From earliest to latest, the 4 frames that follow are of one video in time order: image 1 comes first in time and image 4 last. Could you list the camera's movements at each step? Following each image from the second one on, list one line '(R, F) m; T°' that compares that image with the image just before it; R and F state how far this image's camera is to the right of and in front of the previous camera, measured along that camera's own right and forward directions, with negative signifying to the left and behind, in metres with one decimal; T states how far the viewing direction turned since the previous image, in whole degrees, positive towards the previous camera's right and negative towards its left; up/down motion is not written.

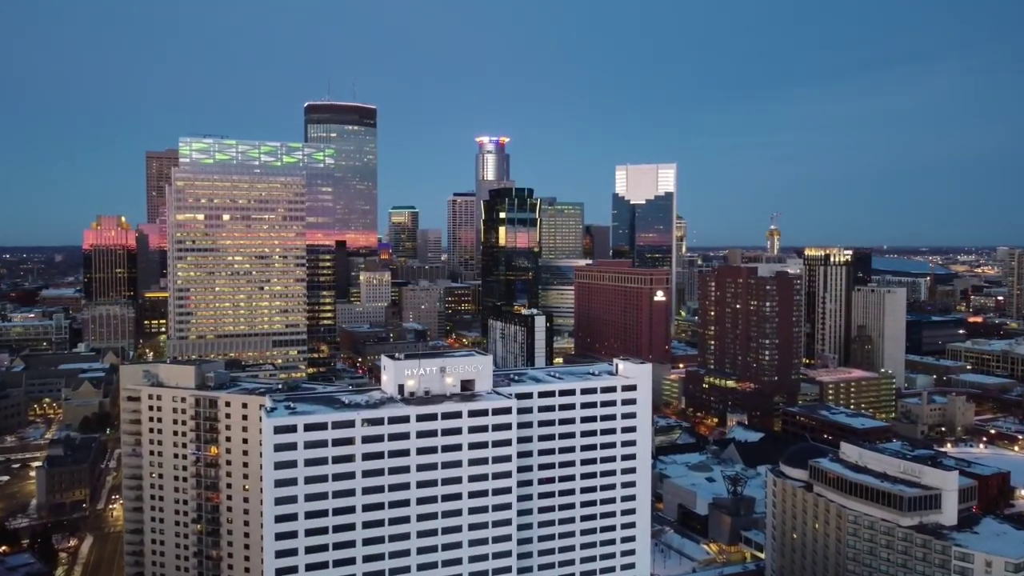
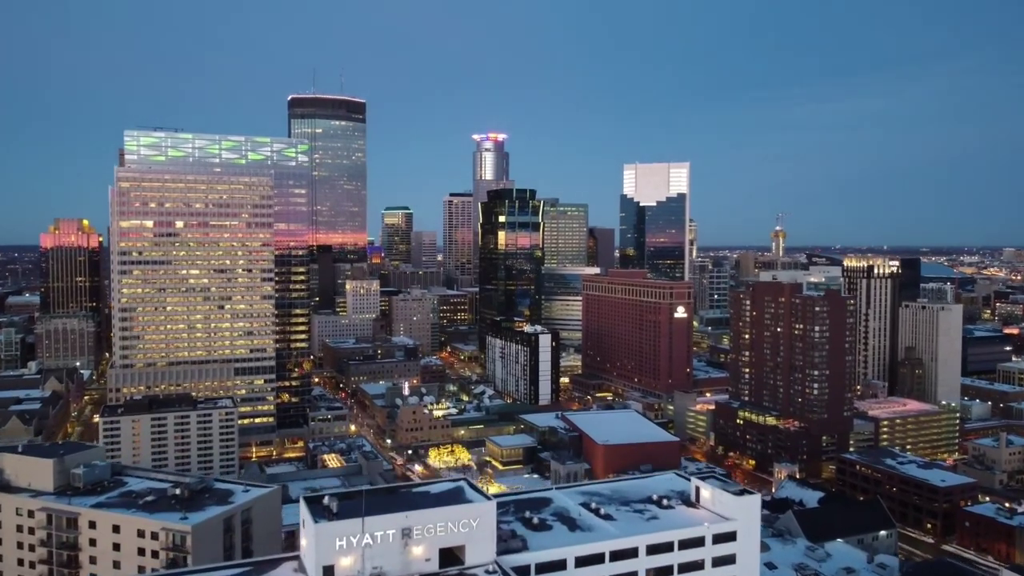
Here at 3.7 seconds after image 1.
(-0.5, +15.0) m; 0°
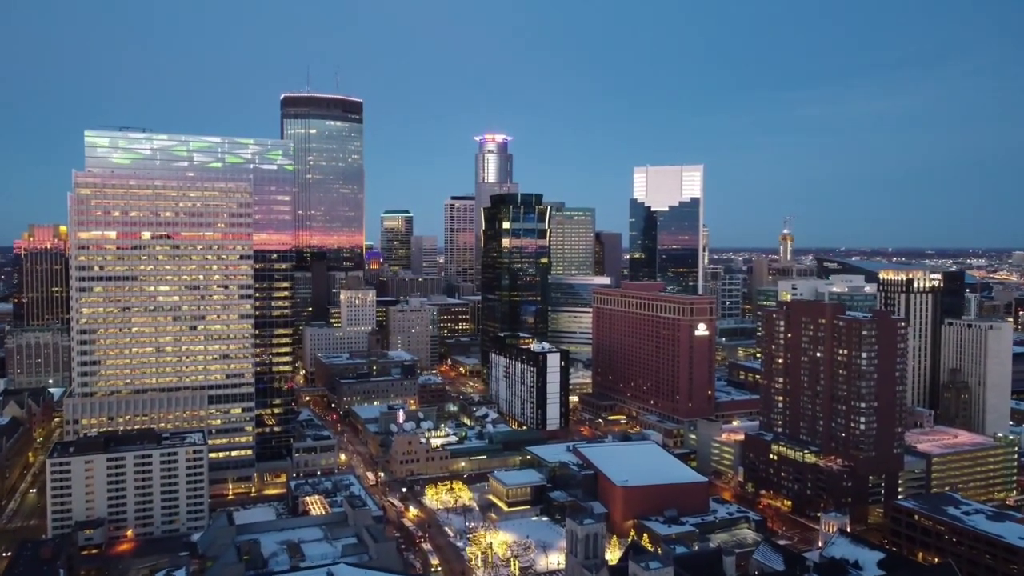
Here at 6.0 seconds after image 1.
(-0.4, +9.5) m; 0°
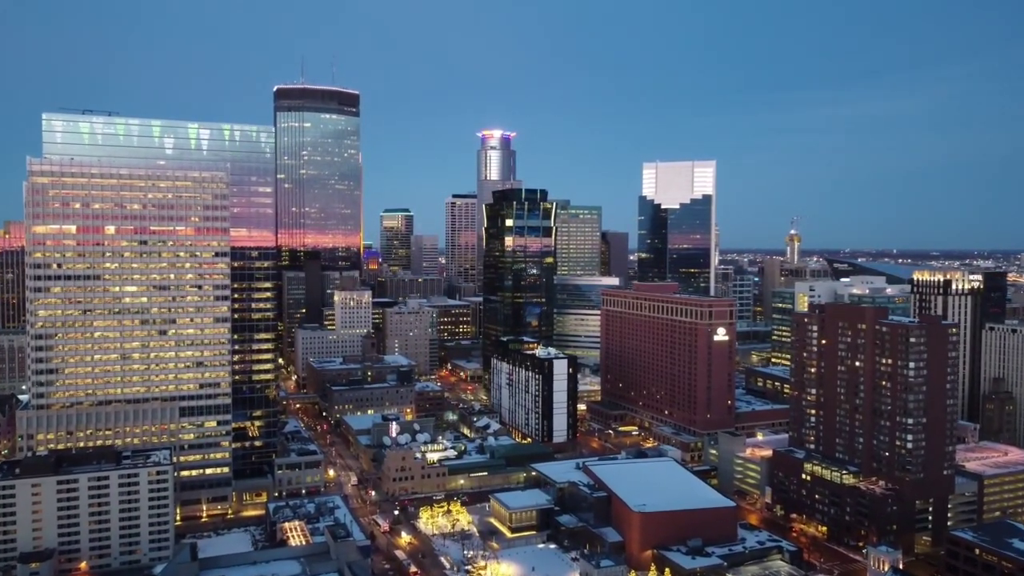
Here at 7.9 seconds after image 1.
(-0.1, +7.9) m; 0°
